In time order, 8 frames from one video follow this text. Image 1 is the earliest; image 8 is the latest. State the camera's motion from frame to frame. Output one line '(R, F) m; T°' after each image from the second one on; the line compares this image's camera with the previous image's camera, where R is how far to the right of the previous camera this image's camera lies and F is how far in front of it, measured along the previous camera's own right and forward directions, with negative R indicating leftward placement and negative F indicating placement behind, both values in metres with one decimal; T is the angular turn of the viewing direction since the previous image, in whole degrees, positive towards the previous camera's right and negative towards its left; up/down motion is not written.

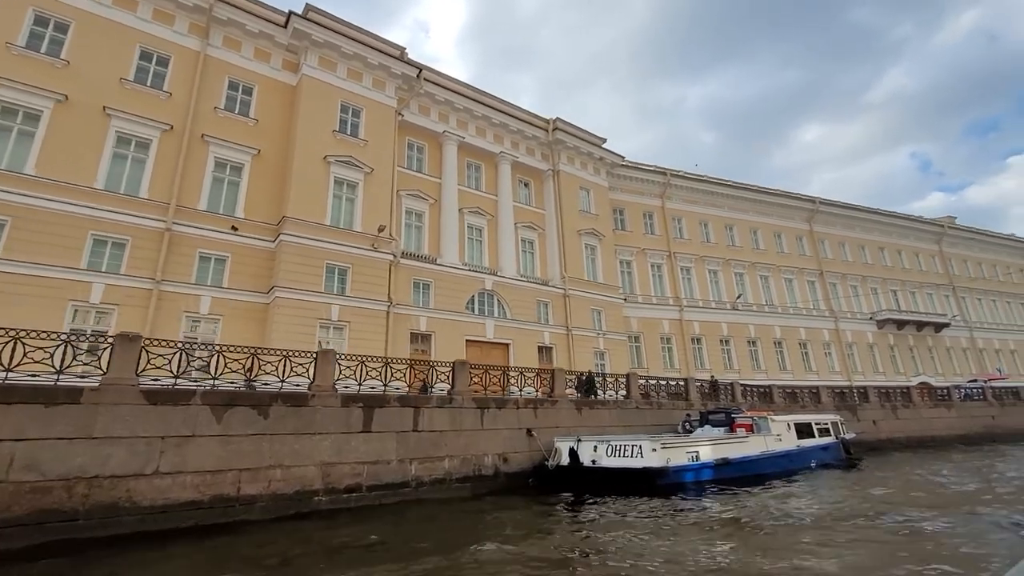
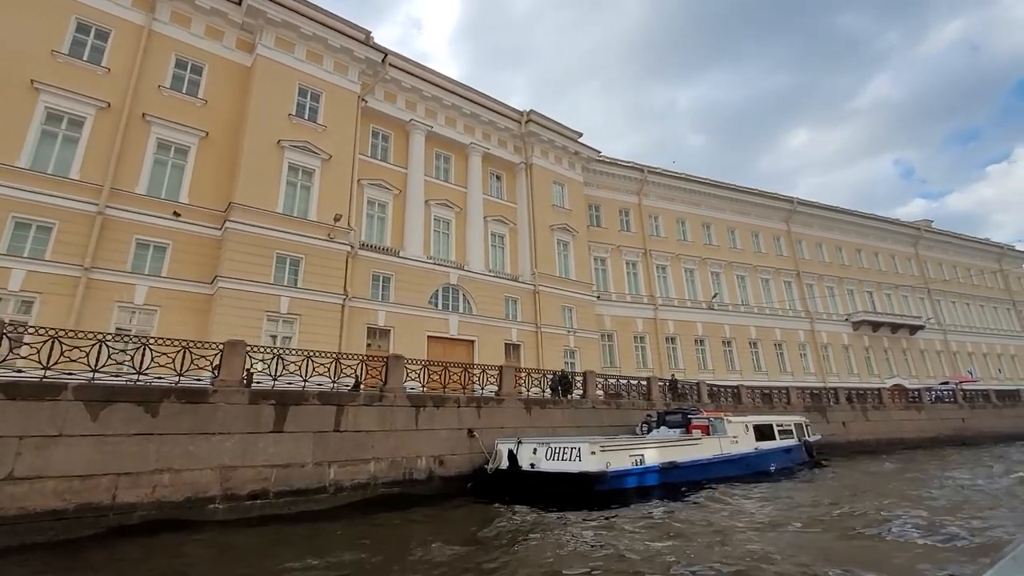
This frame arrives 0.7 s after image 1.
(+0.8, +0.6) m; +1°
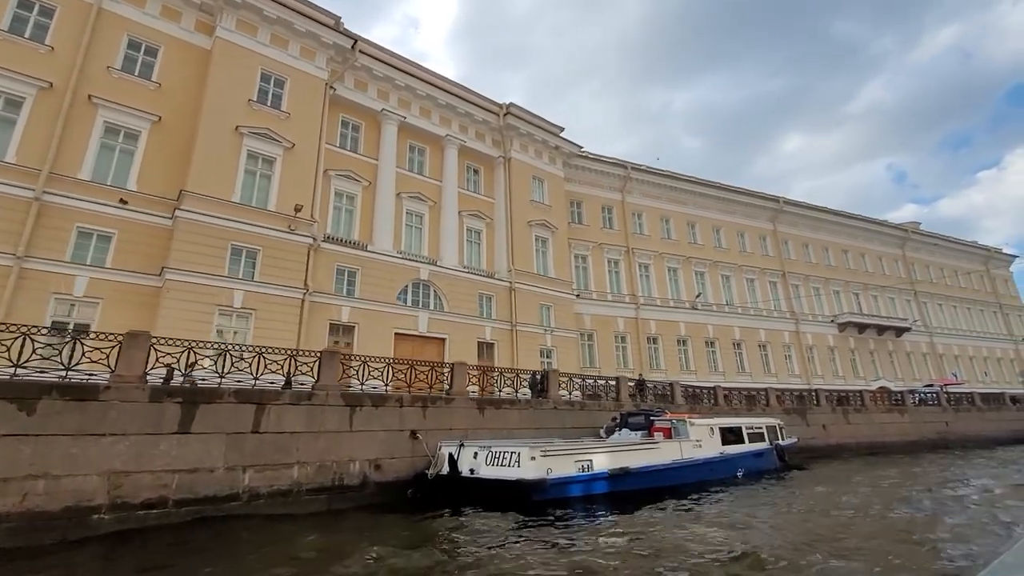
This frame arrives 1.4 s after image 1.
(+0.8, +0.6) m; +1°
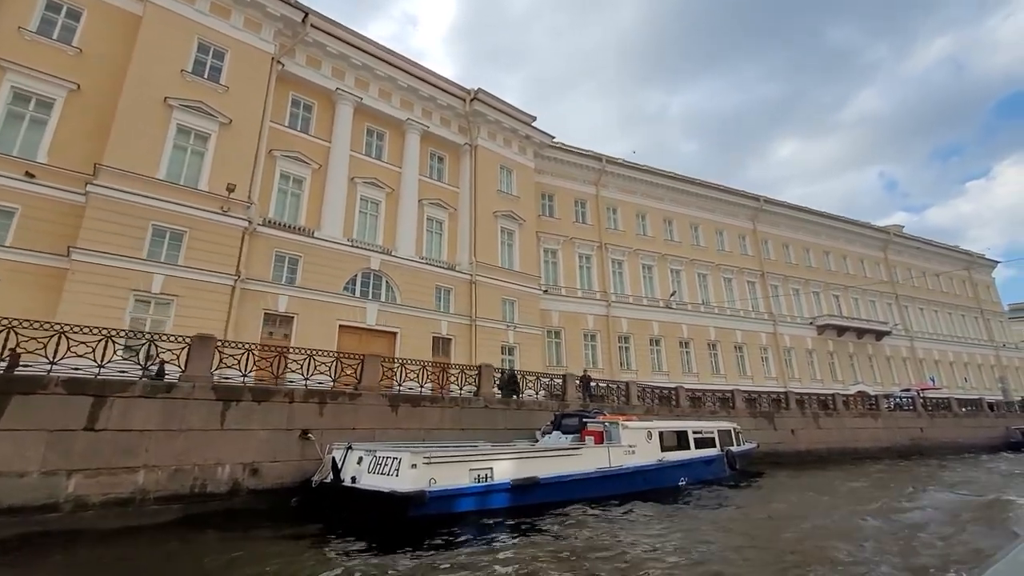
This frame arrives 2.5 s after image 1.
(+1.2, +1.0) m; +1°
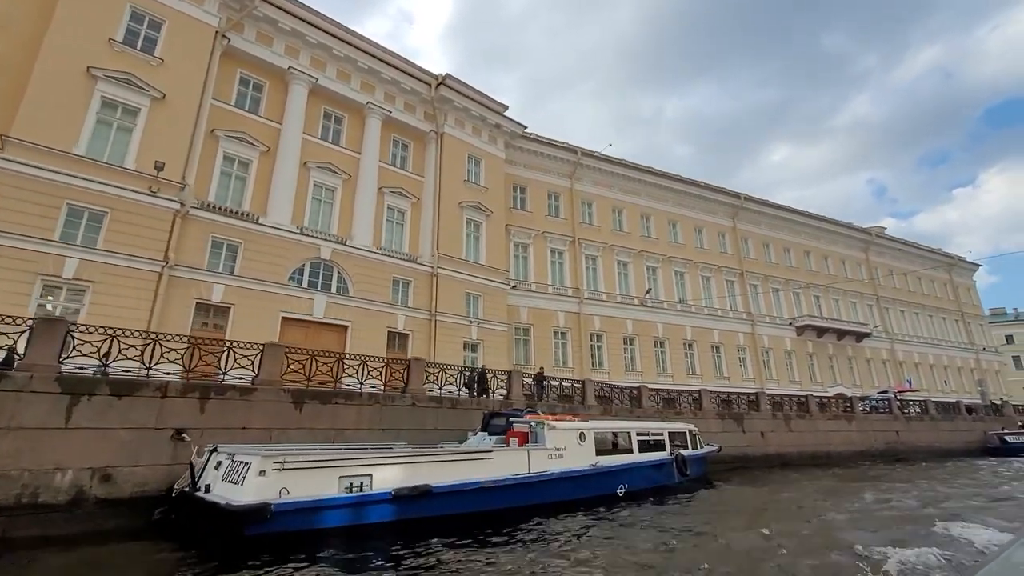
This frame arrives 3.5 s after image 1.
(+1.0, +0.9) m; +1°
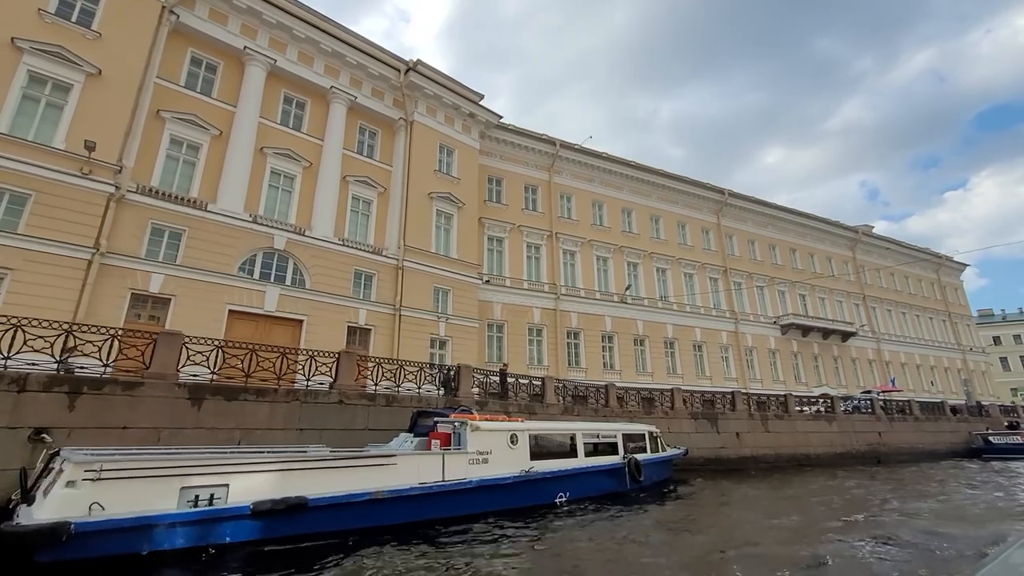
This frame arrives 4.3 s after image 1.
(+0.9, +0.7) m; +1°
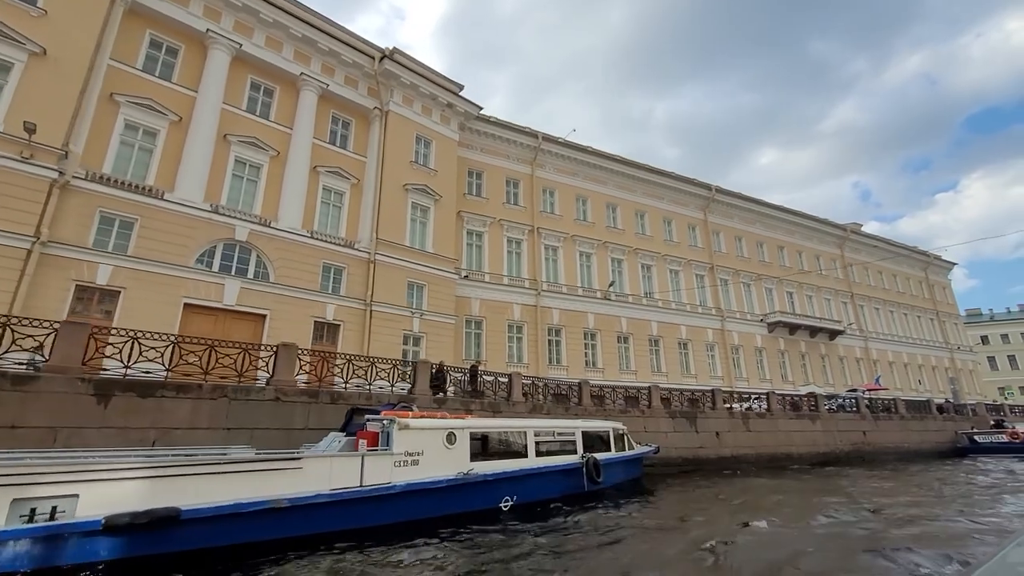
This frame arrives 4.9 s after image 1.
(+0.6, +0.5) m; +1°
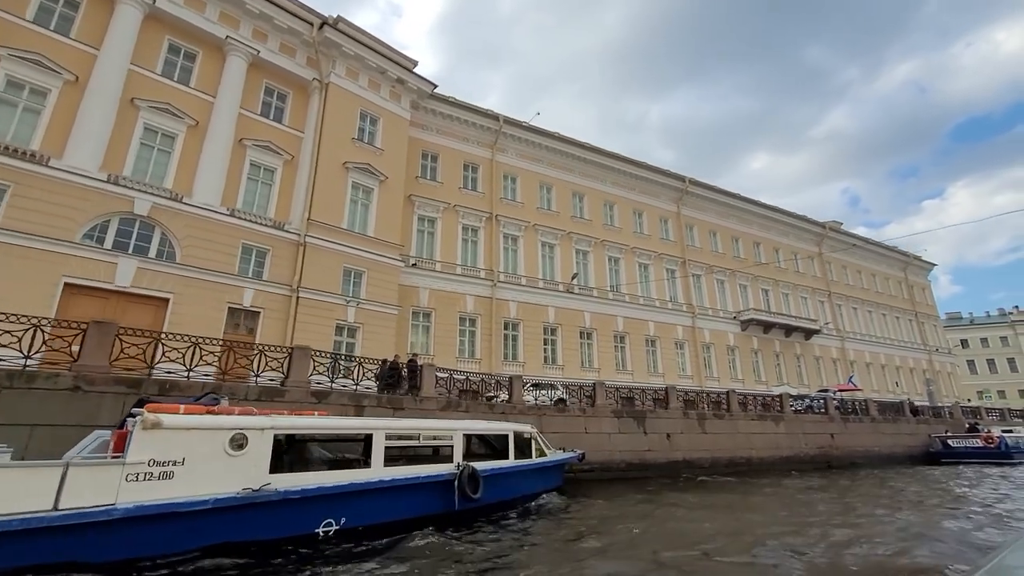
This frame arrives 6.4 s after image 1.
(+1.5, +1.3) m; +1°
